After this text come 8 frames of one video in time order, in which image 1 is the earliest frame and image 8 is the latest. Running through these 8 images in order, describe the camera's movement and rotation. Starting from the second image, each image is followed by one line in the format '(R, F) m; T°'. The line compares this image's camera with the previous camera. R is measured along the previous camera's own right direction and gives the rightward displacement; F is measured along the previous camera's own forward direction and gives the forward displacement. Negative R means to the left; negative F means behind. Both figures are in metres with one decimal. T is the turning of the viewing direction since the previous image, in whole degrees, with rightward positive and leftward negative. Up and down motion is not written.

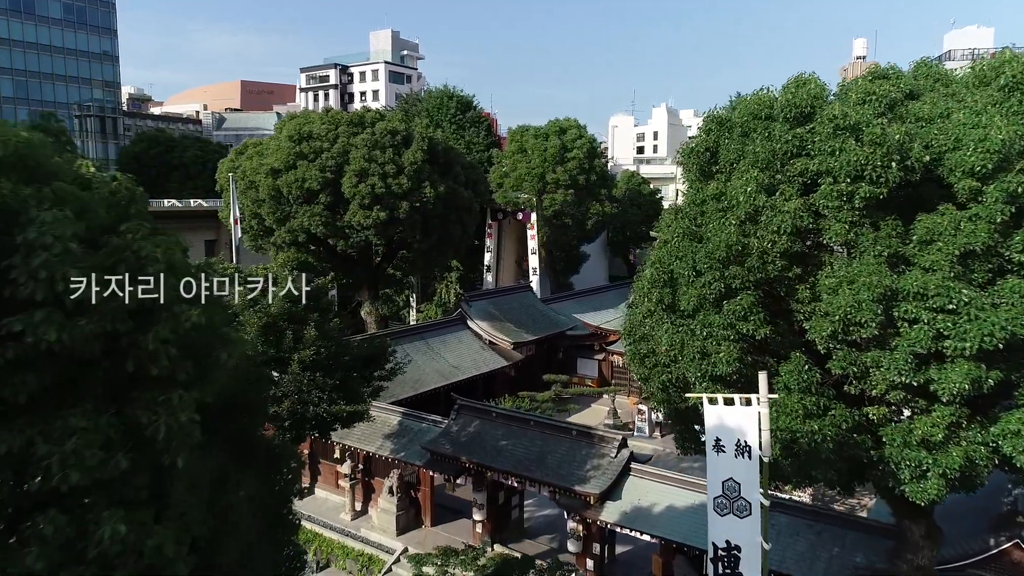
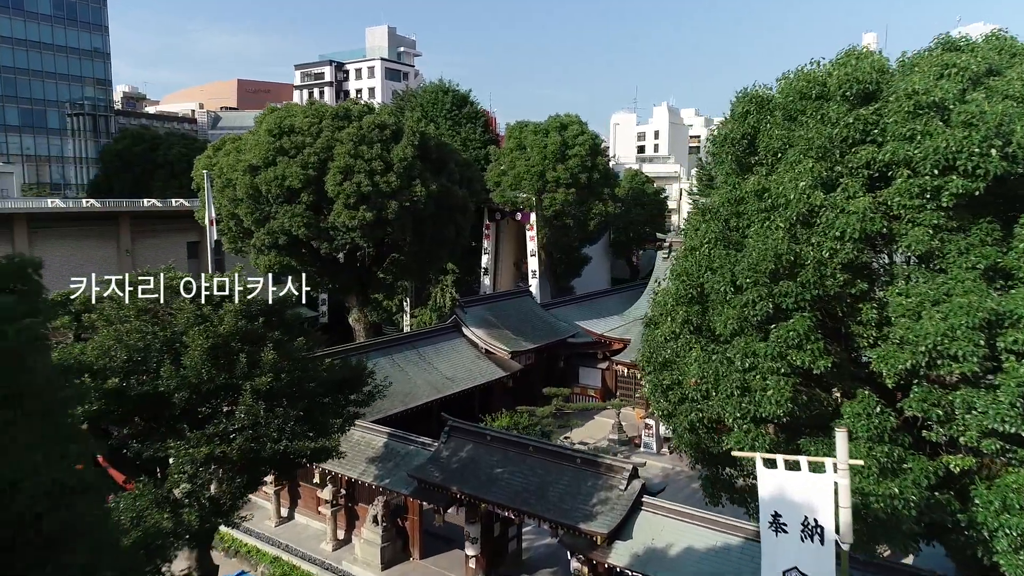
(+0.1, +1.4) m; 0°
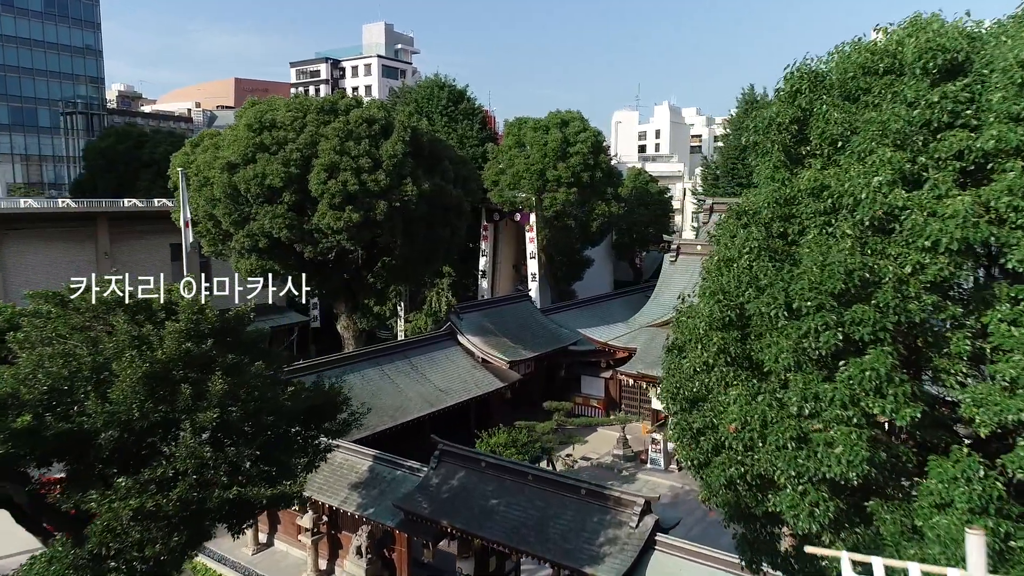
(0.0, +1.2) m; 0°
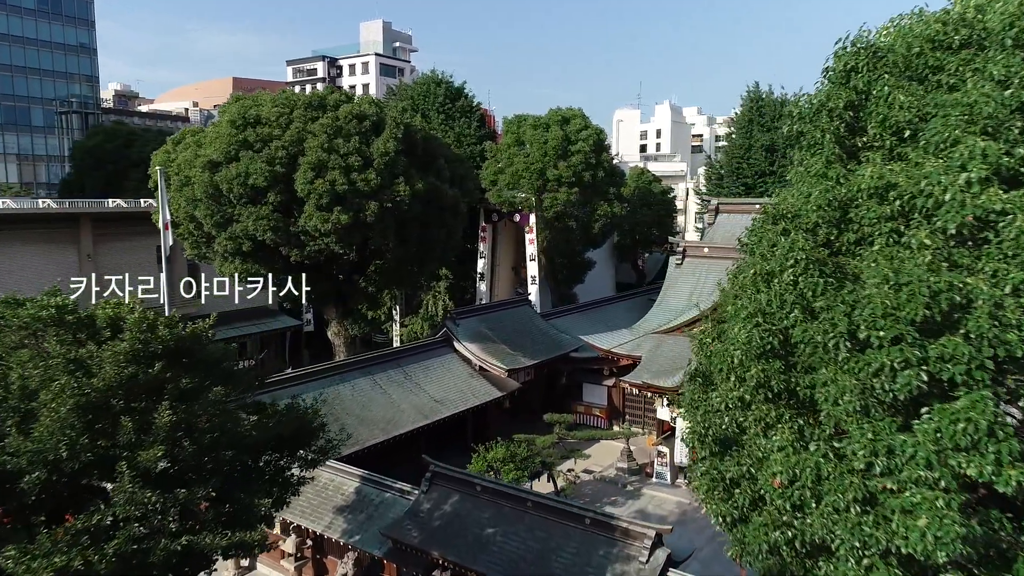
(0.0, +0.9) m; 0°
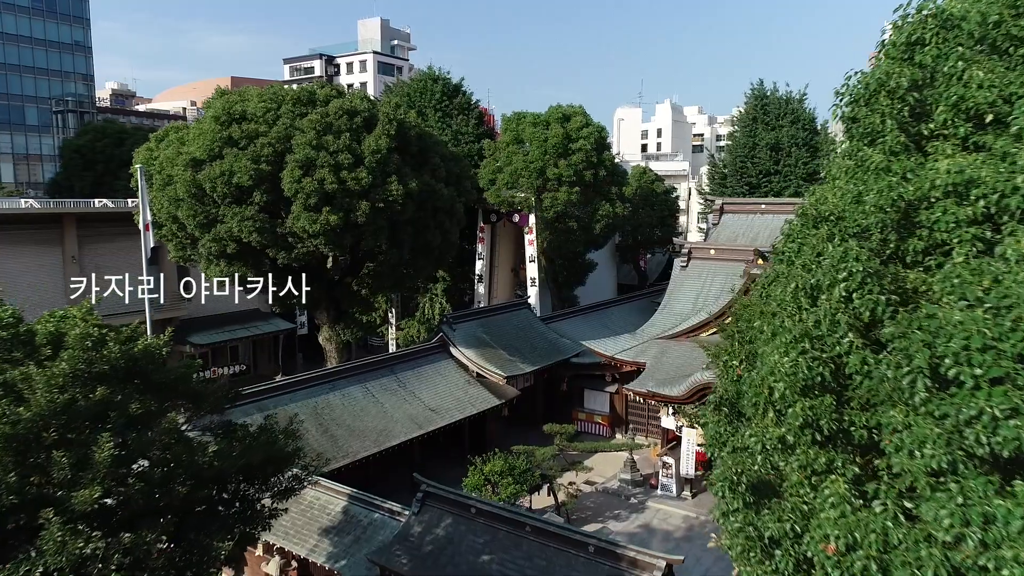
(0.0, +0.7) m; 0°
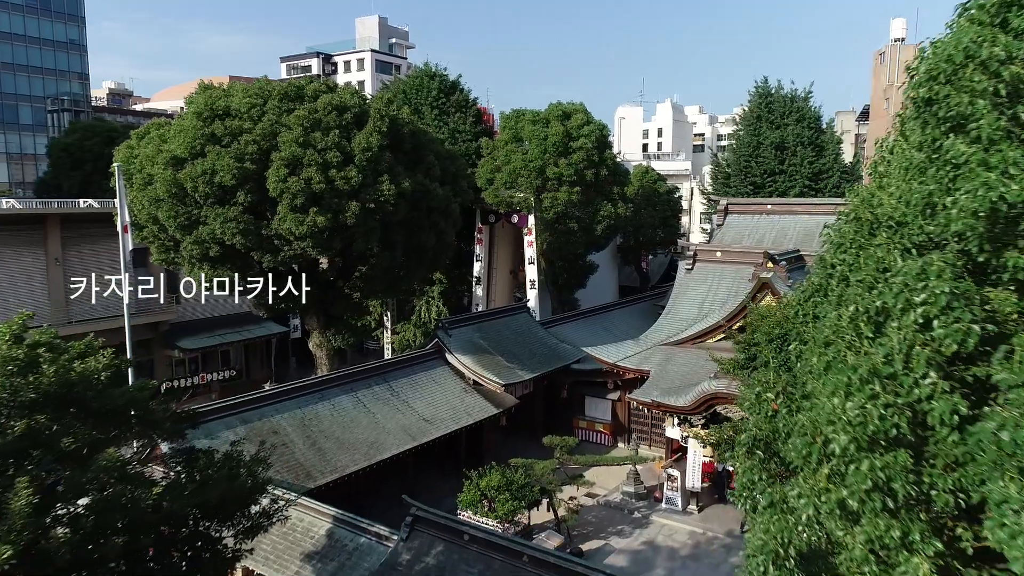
(0.0, +0.7) m; 0°
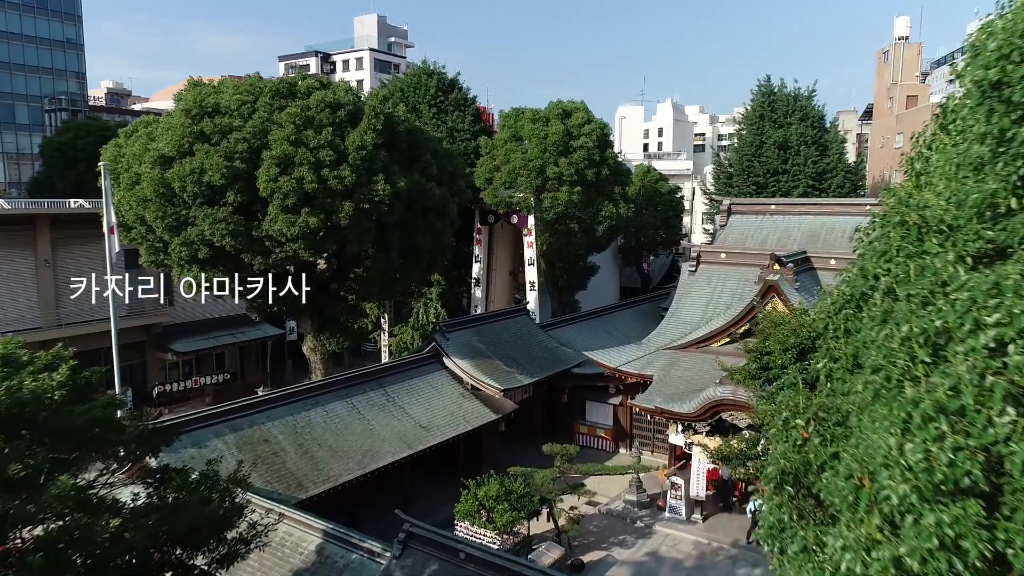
(0.0, +0.4) m; 0°
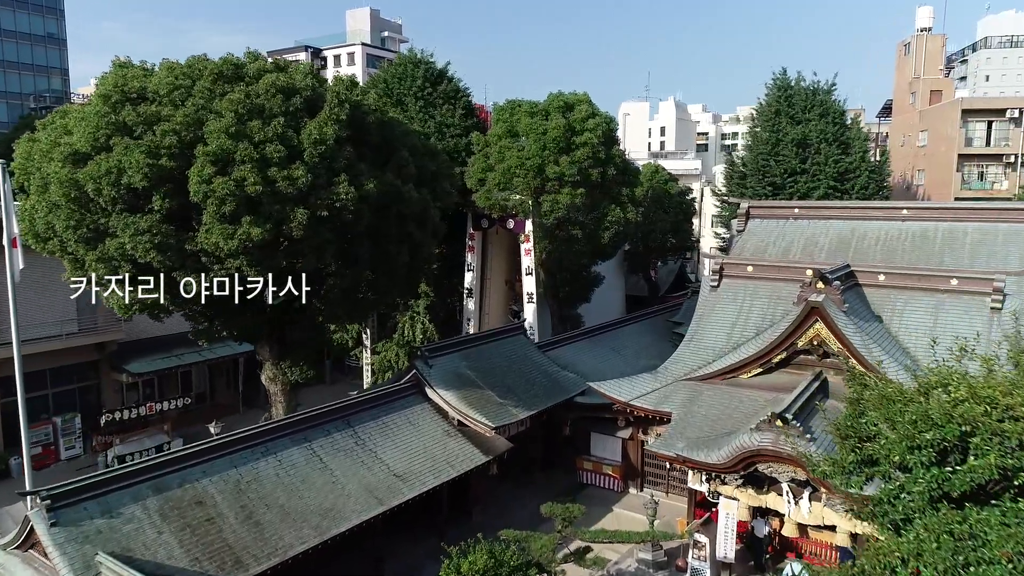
(+0.1, +2.4) m; 0°
